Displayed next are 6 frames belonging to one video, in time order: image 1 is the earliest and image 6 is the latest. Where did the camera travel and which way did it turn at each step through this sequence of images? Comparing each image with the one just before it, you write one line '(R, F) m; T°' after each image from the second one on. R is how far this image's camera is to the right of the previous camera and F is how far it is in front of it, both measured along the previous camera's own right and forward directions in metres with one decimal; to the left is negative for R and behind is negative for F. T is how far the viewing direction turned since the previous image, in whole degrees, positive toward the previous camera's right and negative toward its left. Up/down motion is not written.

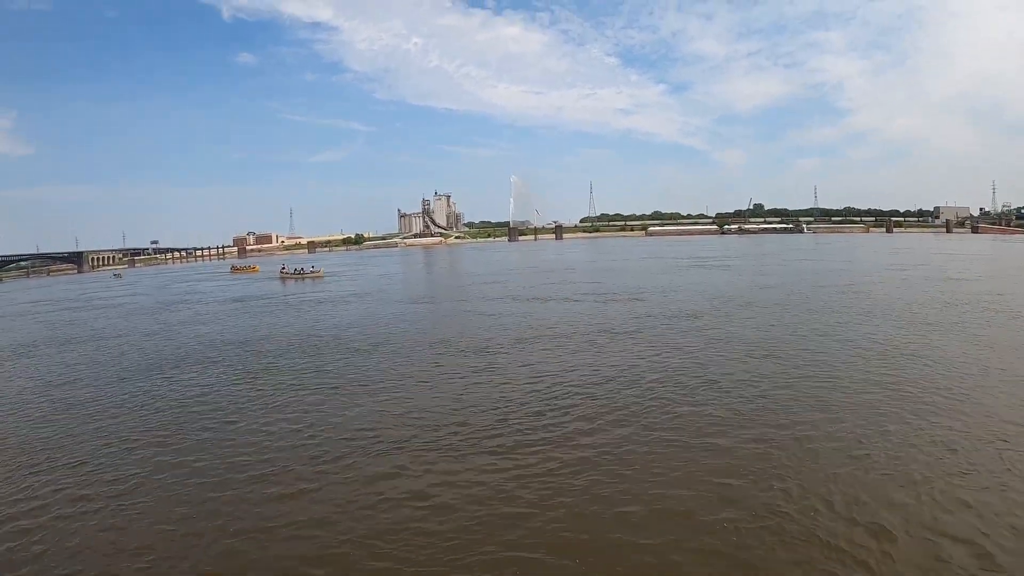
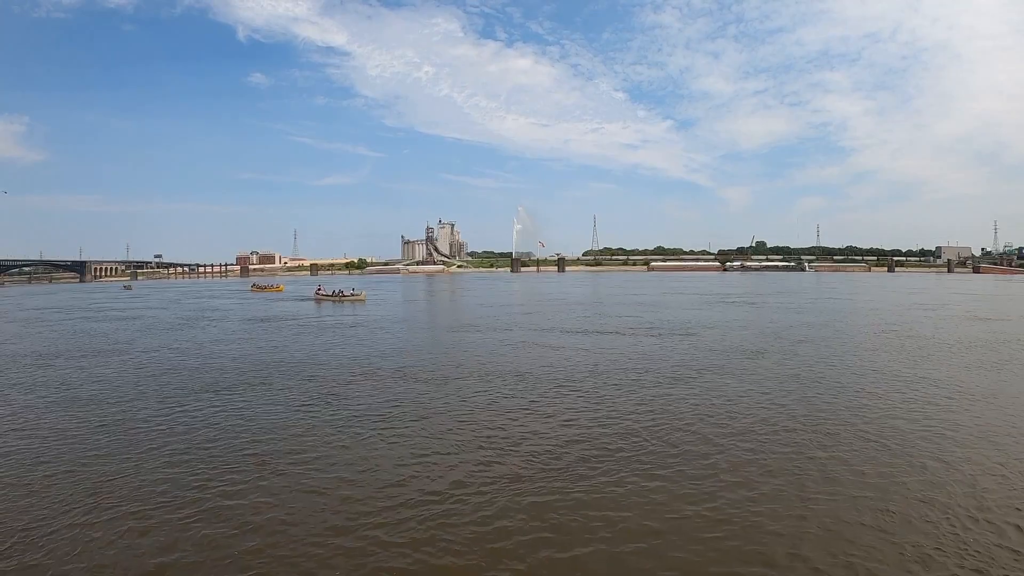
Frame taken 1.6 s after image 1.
(-1.2, +0.5) m; 0°
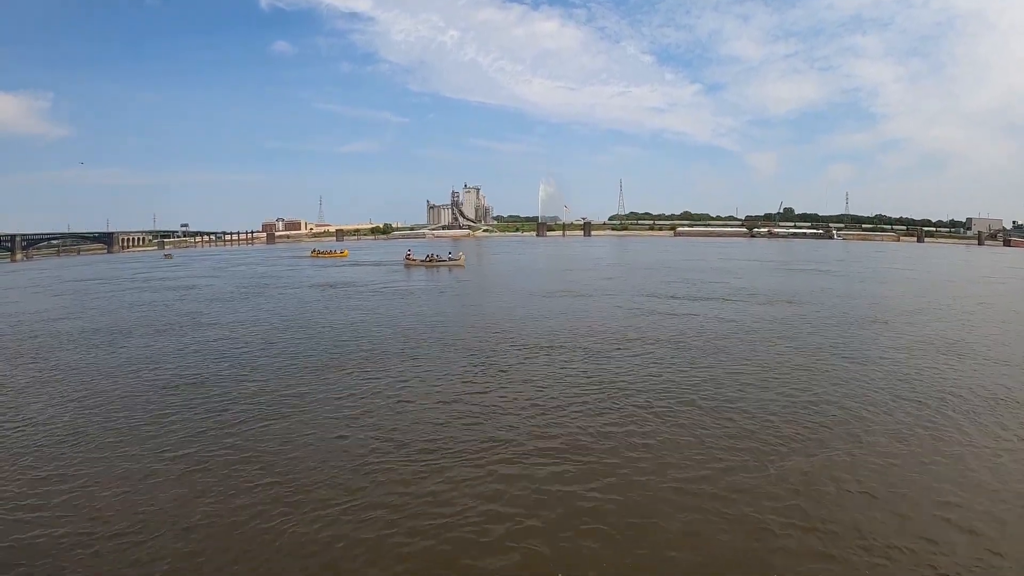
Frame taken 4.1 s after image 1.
(-2.1, +0.8) m; -2°
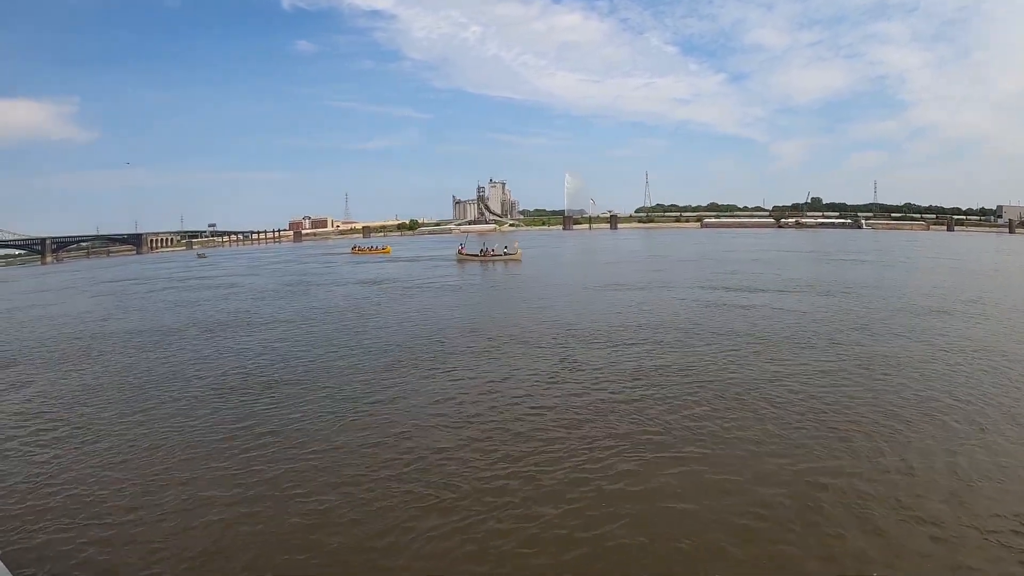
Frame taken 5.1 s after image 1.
(-0.9, +0.5) m; -2°
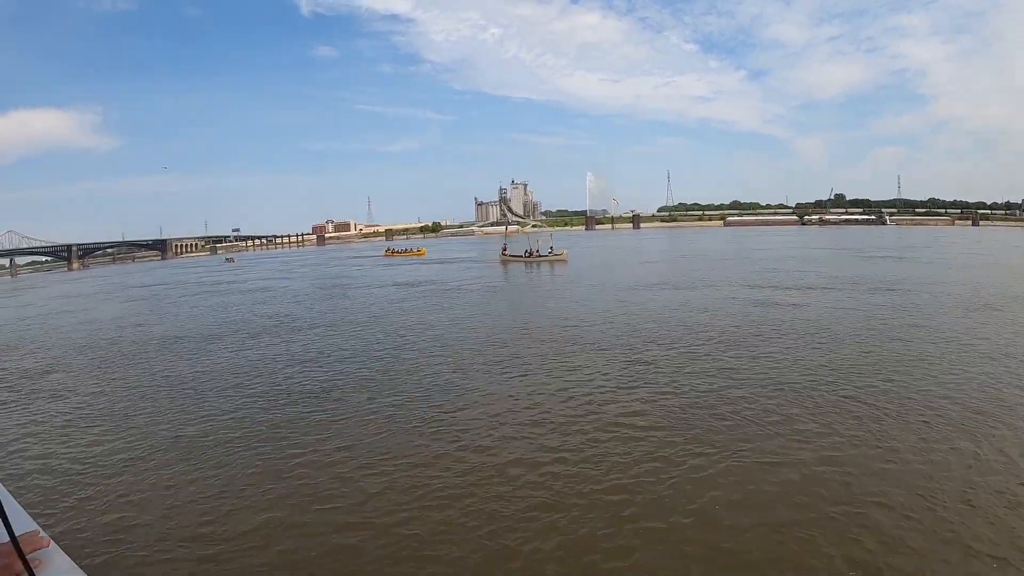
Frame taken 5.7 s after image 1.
(-0.6, +0.2) m; -2°
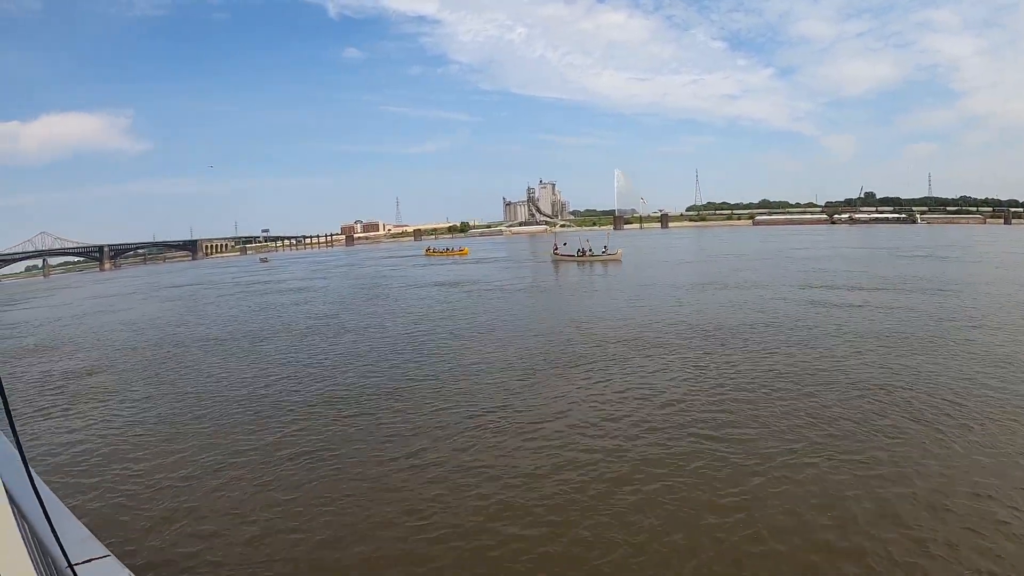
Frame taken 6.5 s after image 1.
(-0.7, 0.0) m; -2°
